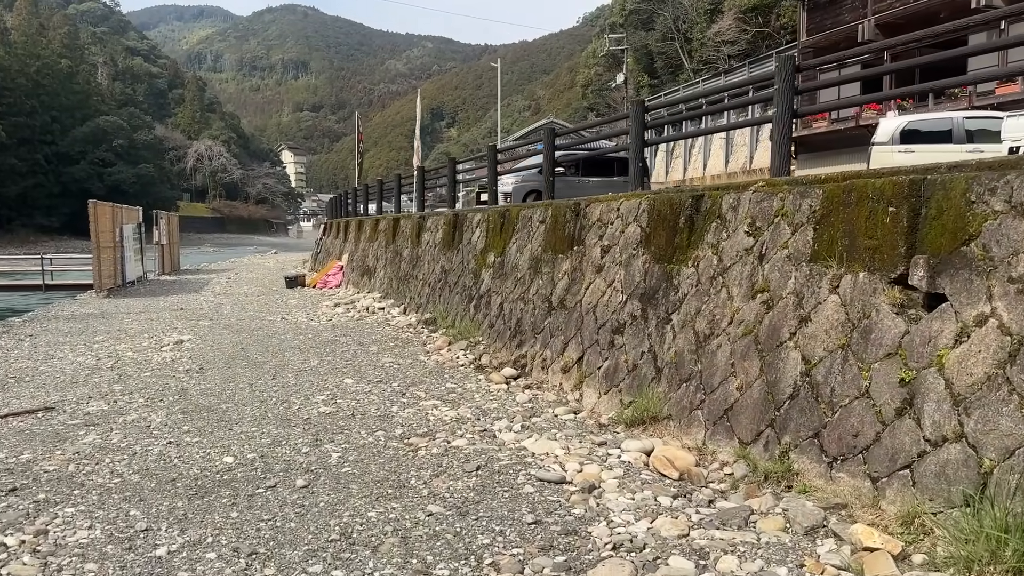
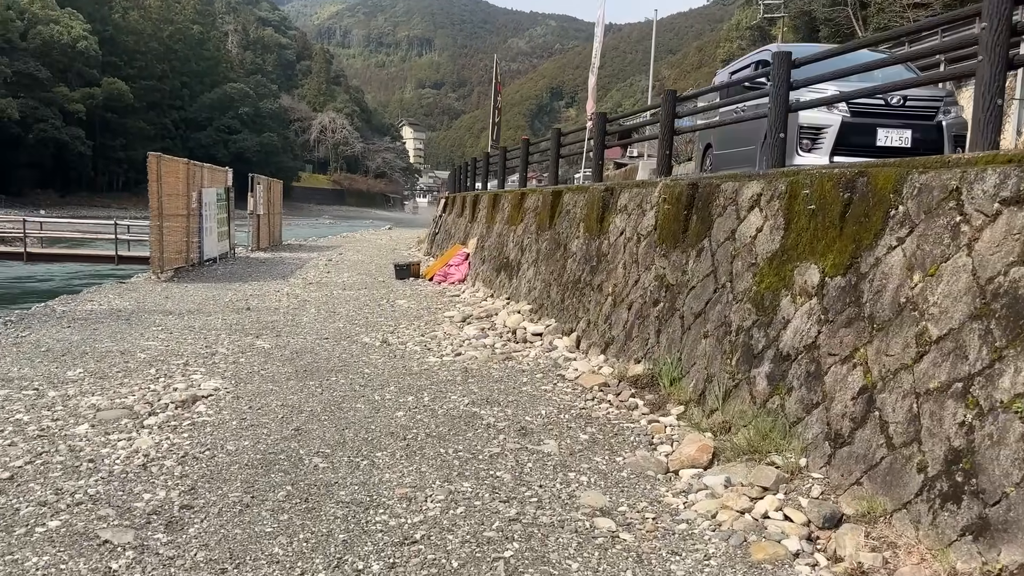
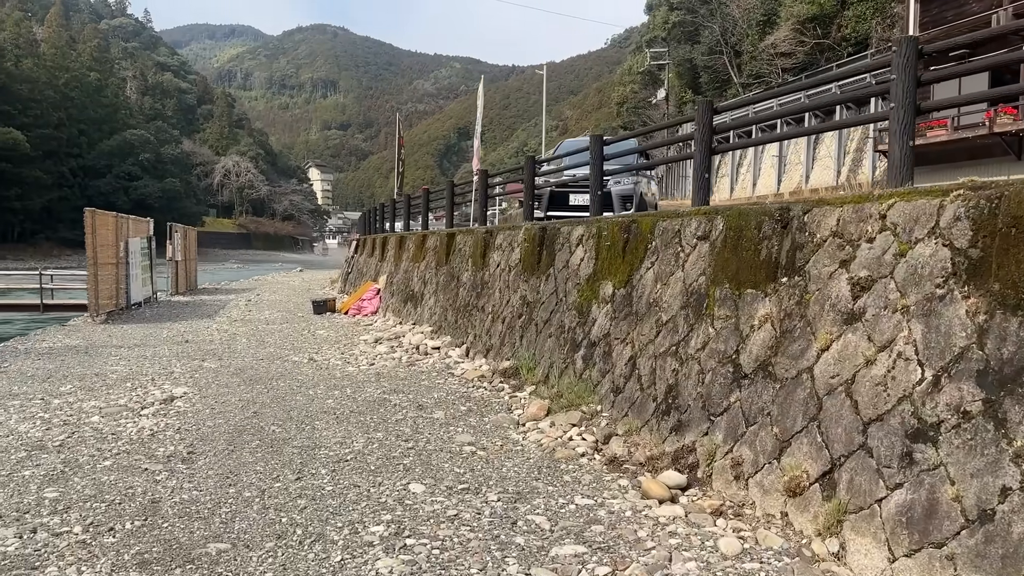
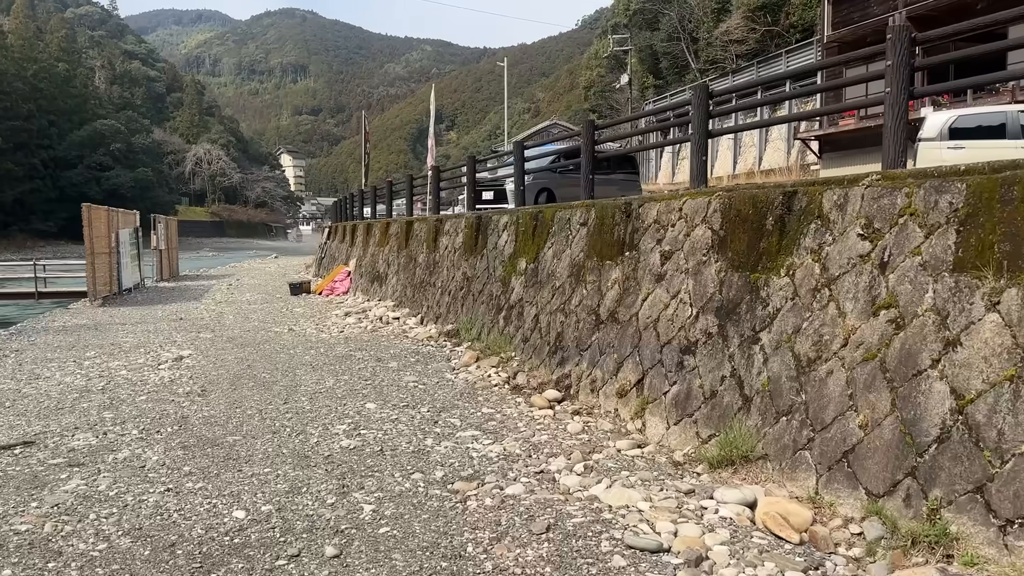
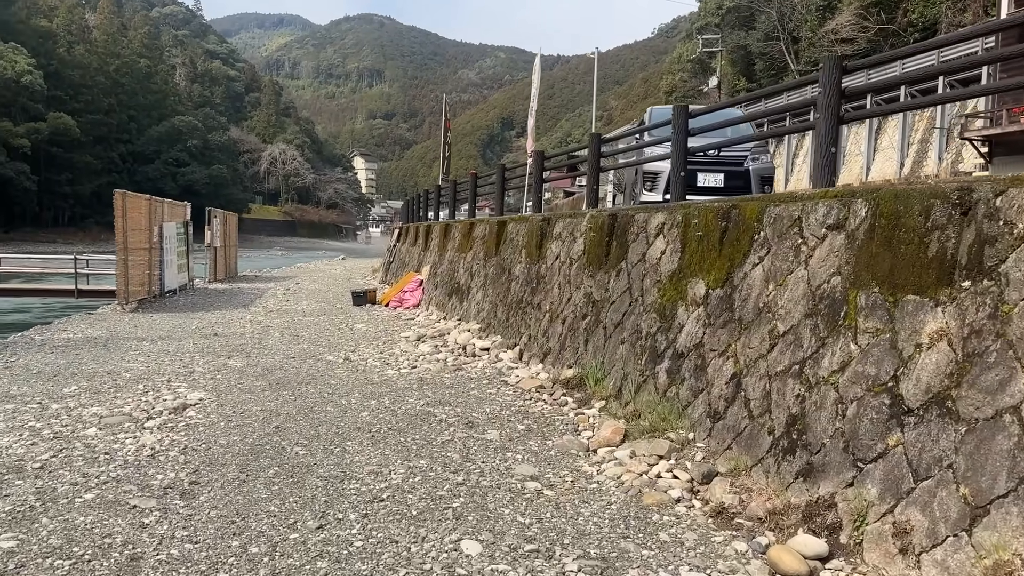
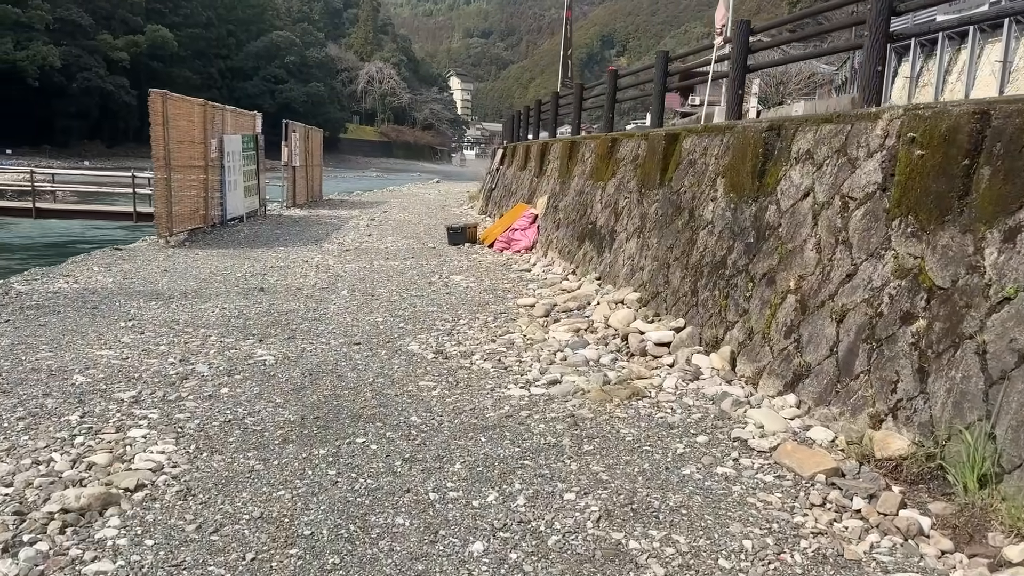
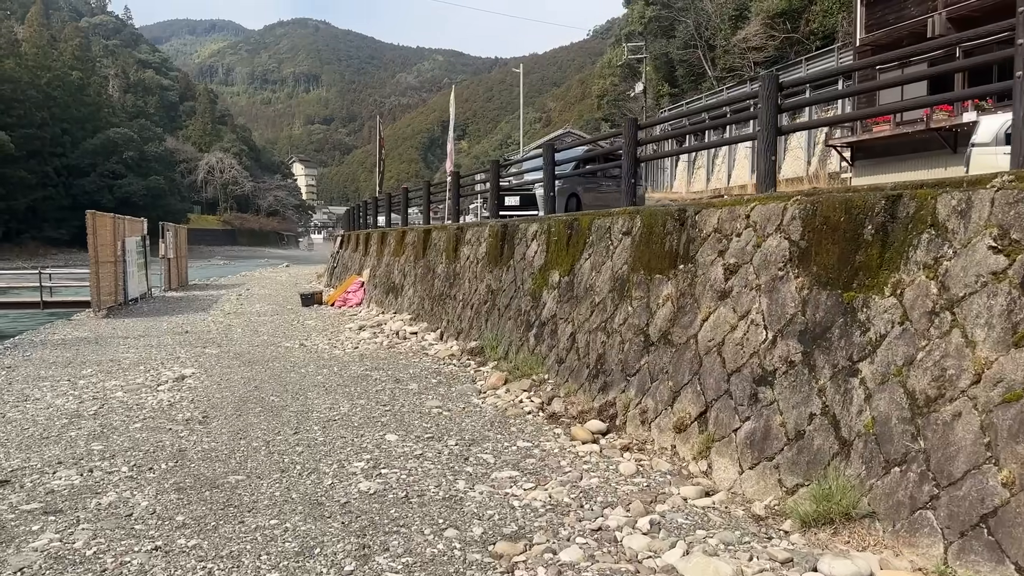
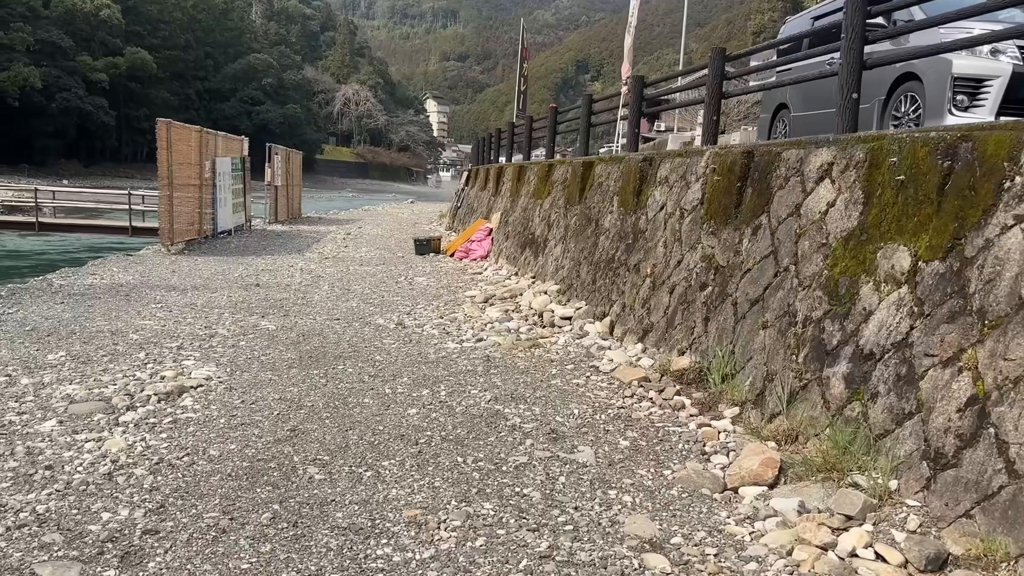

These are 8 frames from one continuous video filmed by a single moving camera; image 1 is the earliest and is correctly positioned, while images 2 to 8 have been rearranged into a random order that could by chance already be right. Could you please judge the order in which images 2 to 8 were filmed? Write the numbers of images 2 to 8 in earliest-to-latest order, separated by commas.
4, 7, 3, 5, 2, 8, 6
